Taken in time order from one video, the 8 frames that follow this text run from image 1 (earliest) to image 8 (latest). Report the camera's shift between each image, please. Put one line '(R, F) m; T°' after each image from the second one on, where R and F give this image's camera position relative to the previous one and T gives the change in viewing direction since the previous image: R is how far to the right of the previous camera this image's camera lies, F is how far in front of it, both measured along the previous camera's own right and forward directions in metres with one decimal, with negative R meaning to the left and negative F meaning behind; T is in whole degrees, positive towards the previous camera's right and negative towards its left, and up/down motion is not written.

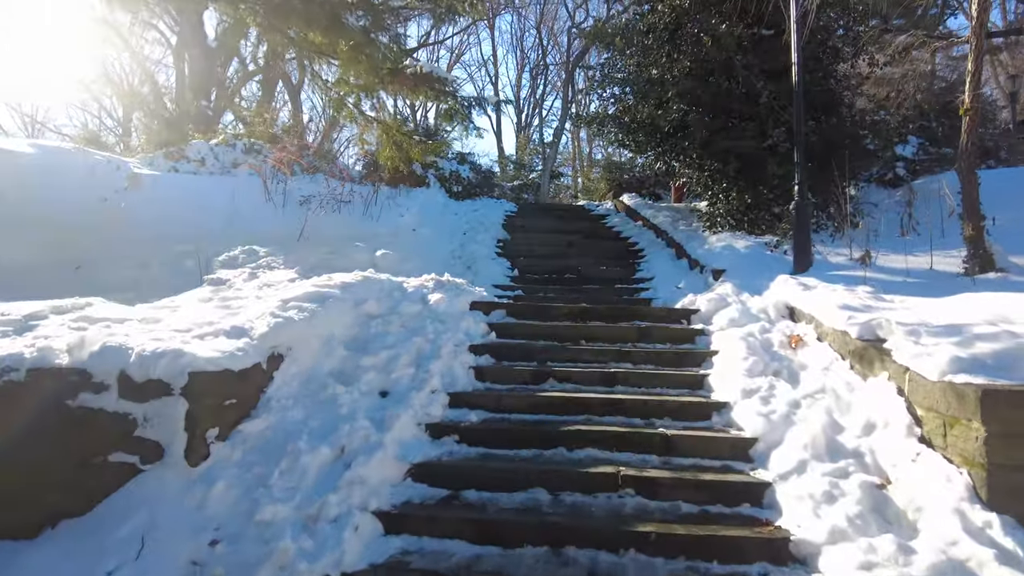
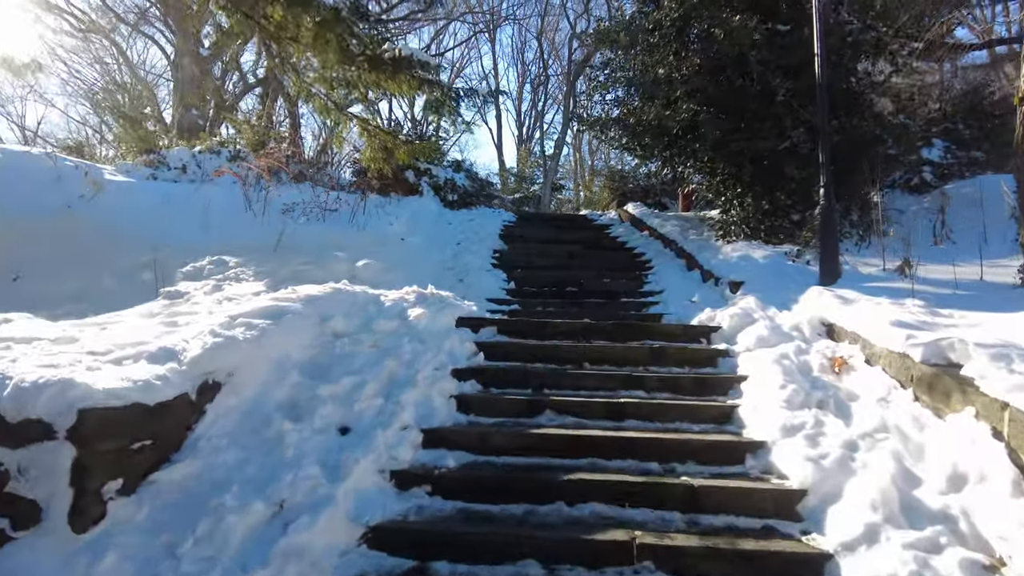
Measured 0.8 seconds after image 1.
(+0.1, +0.7) m; 0°
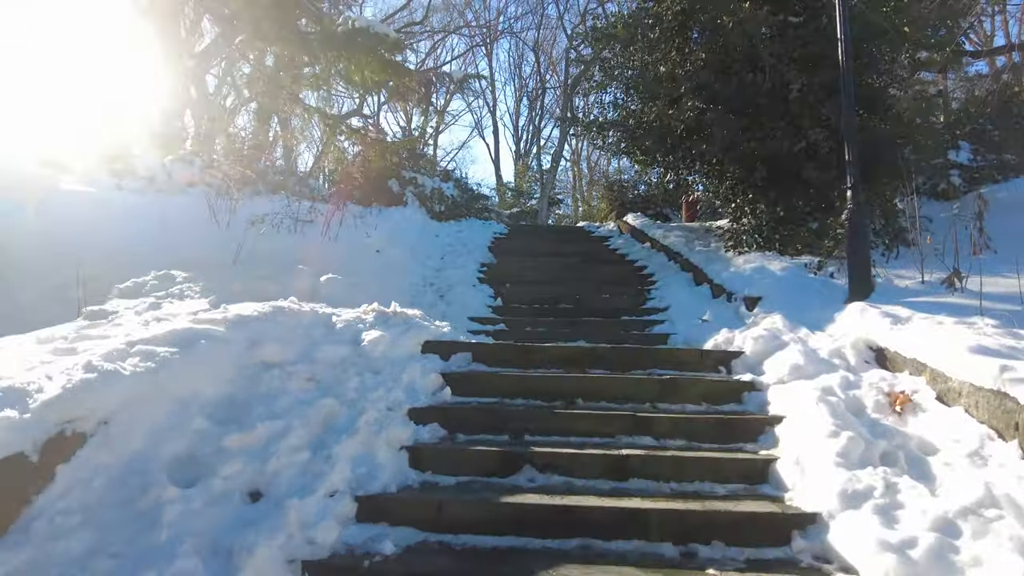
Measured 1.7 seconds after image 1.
(+0.1, +0.8) m; 0°
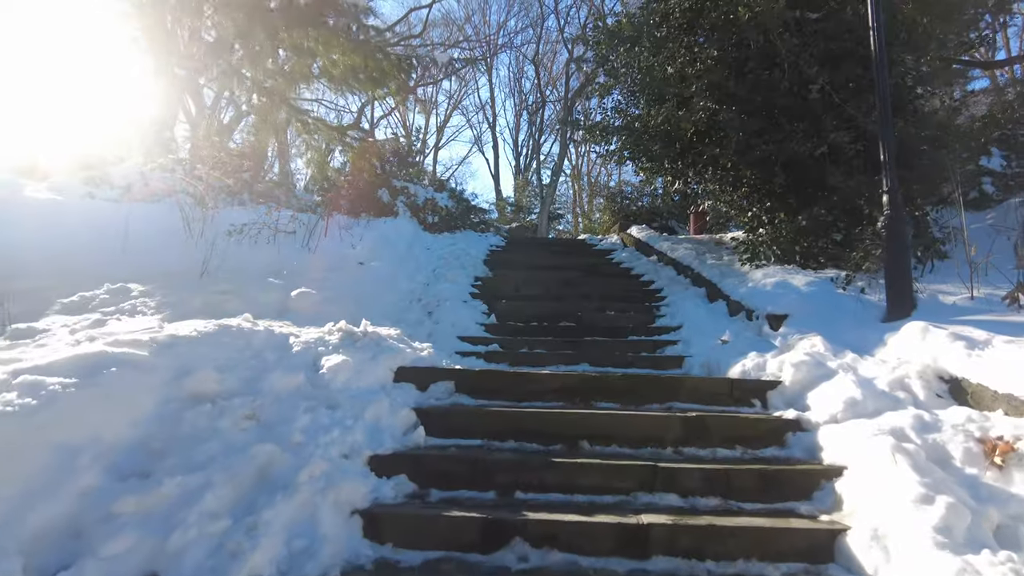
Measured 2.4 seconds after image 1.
(+0.1, +0.7) m; 0°
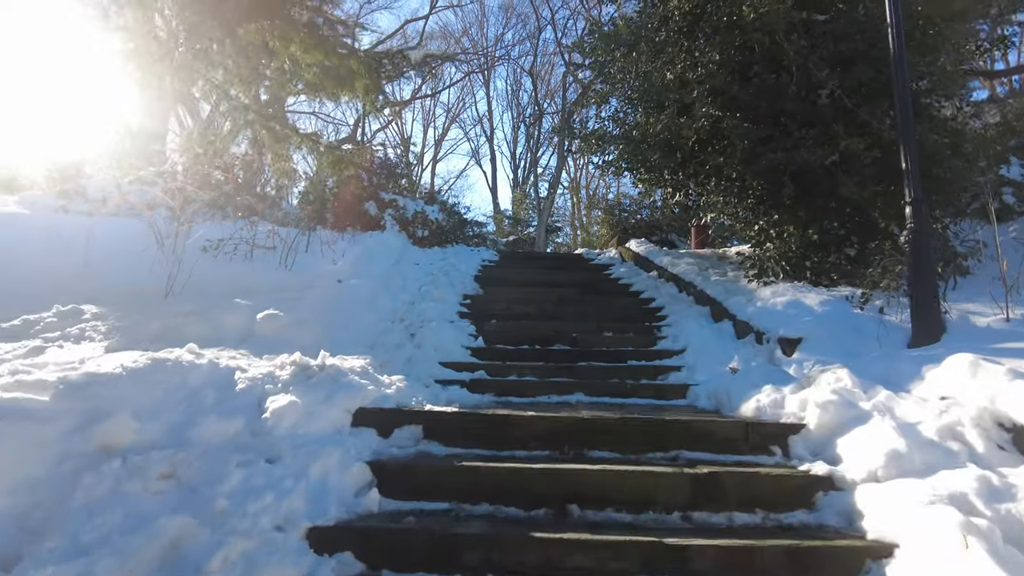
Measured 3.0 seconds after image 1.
(+0.1, +0.5) m; 0°
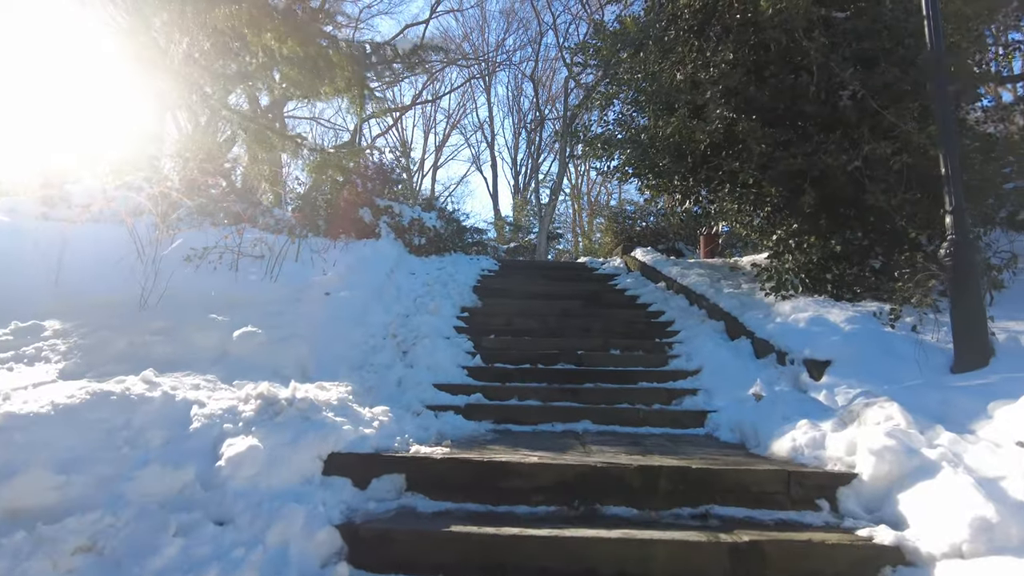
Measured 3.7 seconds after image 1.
(0.0, +0.4) m; 0°
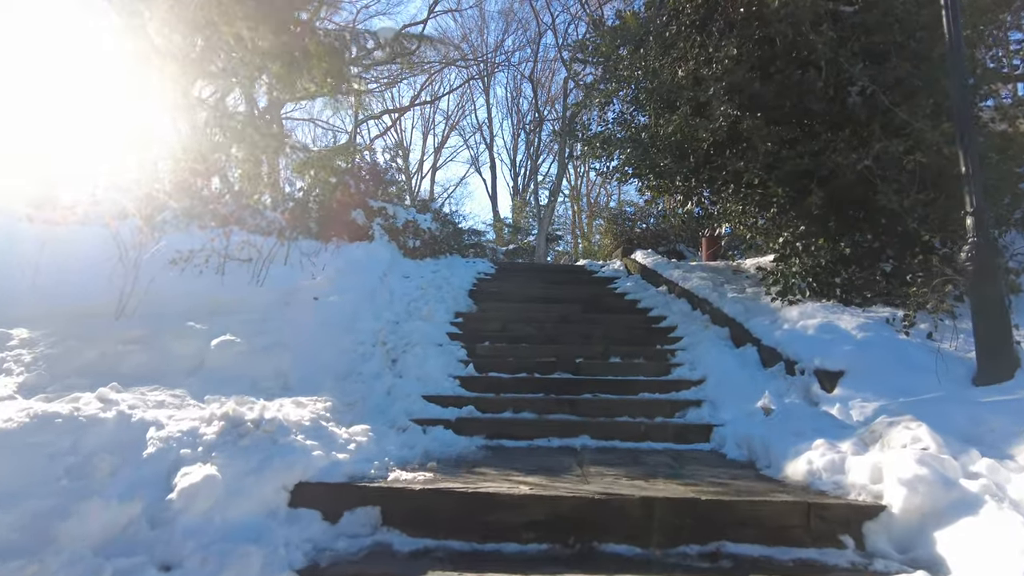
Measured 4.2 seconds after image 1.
(0.0, +0.3) m; 0°
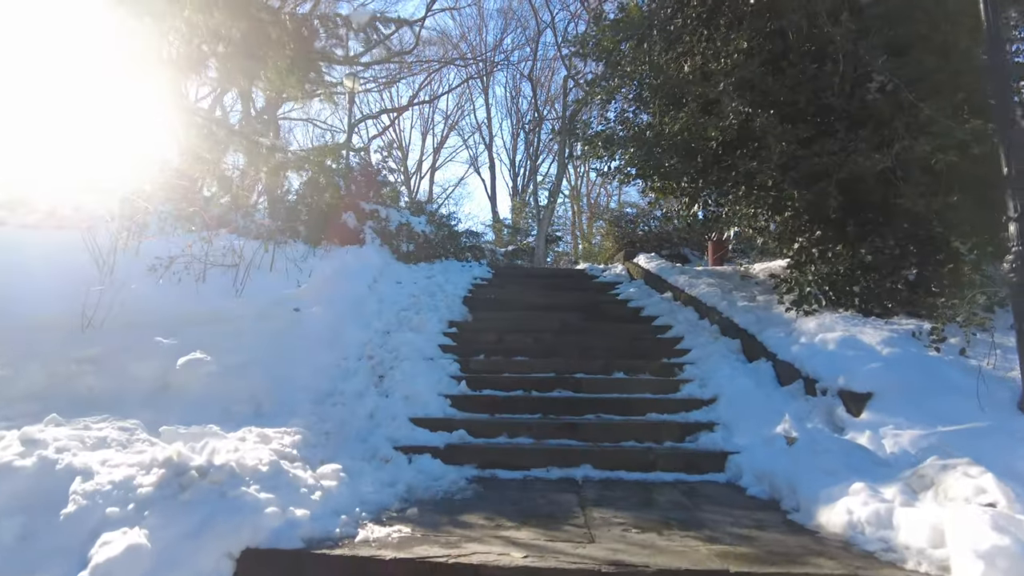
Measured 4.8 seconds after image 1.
(0.0, +0.4) m; 0°
